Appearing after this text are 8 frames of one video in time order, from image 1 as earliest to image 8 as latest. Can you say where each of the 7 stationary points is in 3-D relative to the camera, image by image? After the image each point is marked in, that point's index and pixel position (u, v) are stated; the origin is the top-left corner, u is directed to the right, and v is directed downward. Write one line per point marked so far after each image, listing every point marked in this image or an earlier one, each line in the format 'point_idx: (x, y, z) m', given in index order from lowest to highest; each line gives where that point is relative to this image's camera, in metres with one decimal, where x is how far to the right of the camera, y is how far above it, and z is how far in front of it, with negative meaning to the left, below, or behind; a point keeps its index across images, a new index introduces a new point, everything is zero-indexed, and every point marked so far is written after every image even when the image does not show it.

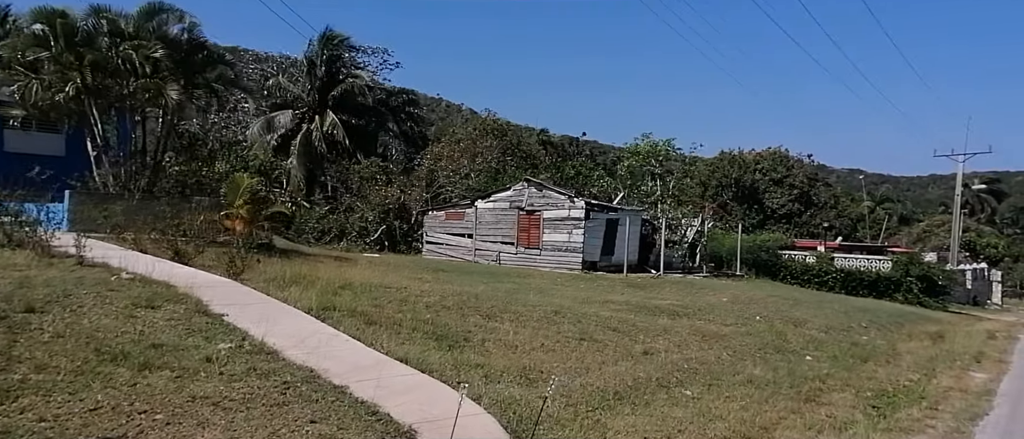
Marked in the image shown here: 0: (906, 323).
0: (+12.0, -3.1, +19.5) m
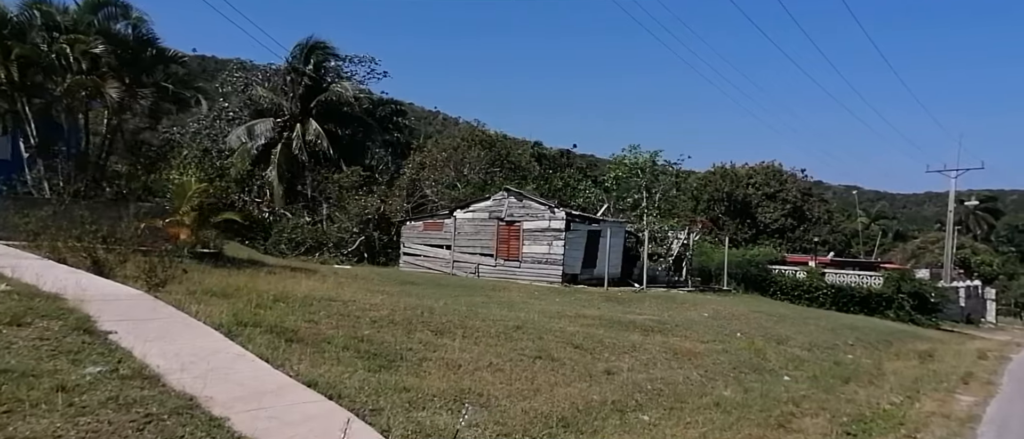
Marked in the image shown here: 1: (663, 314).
0: (+11.3, -3.5, +18.8) m
1: (+3.9, -2.5, +16.9) m
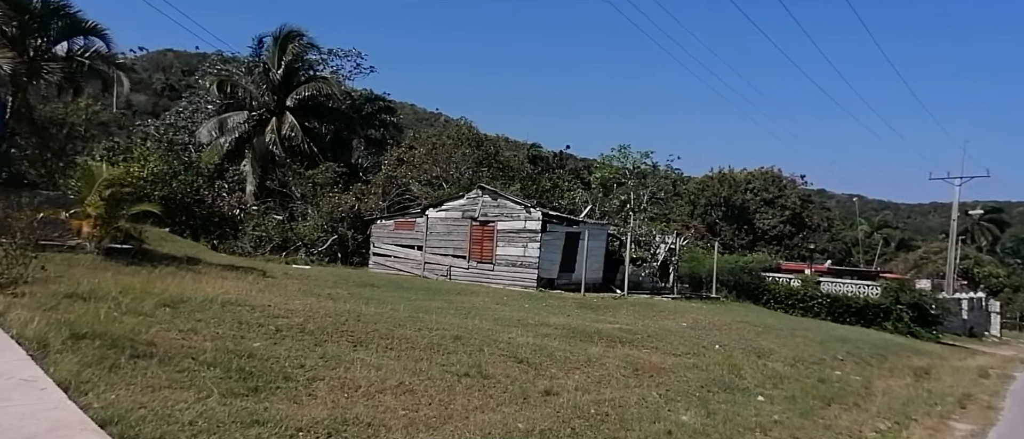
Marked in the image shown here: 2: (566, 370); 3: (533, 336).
0: (+10.4, -3.7, +17.6) m
1: (+3.0, -2.5, +15.7) m
2: (+0.8, -2.1, +9.0) m
3: (+0.4, -2.0, +11.1) m
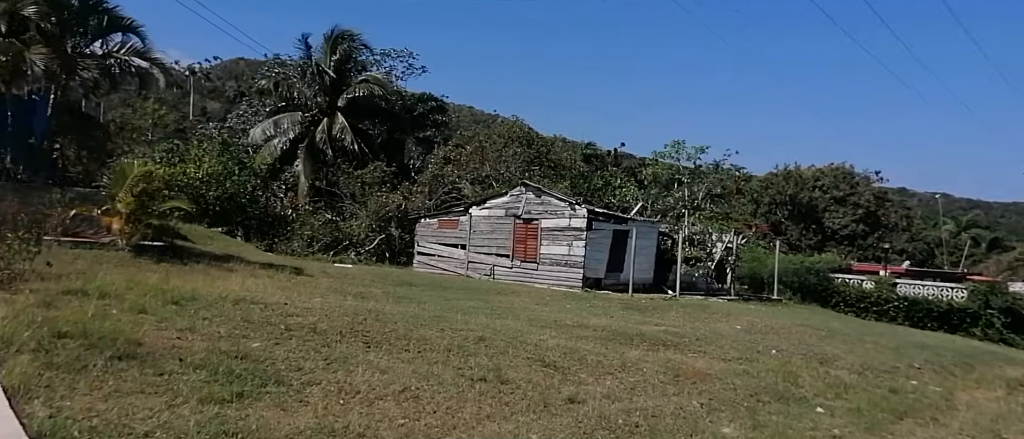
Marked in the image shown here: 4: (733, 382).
0: (+11.5, -3.6, +16.0) m
1: (+4.0, -2.4, +14.8) m
2: (+1.1, -2.0, +8.3) m
3: (+0.9, -1.9, +10.4) m
4: (+3.4, -2.5, +9.9) m
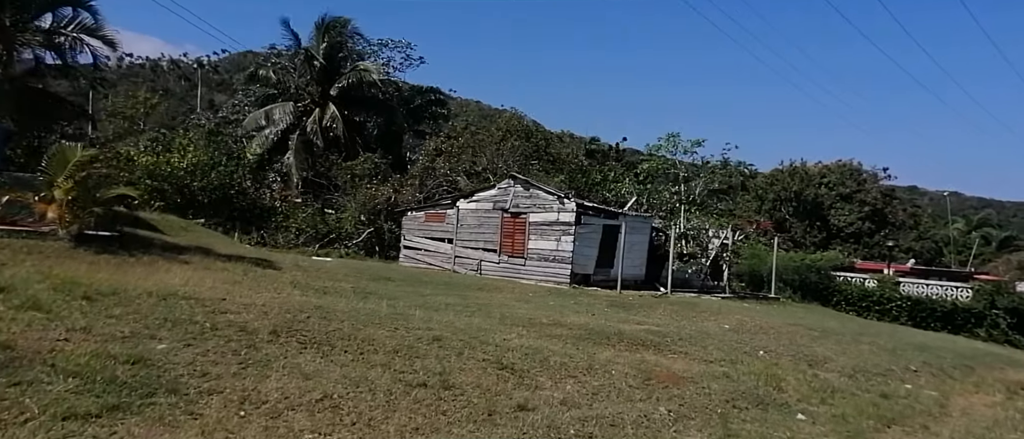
0: (+11.0, -3.5, +15.3) m
1: (+3.5, -2.3, +14.2) m
2: (+0.5, -1.9, +7.7) m
3: (+0.4, -1.8, +9.9) m
4: (+2.8, -2.4, +9.3) m
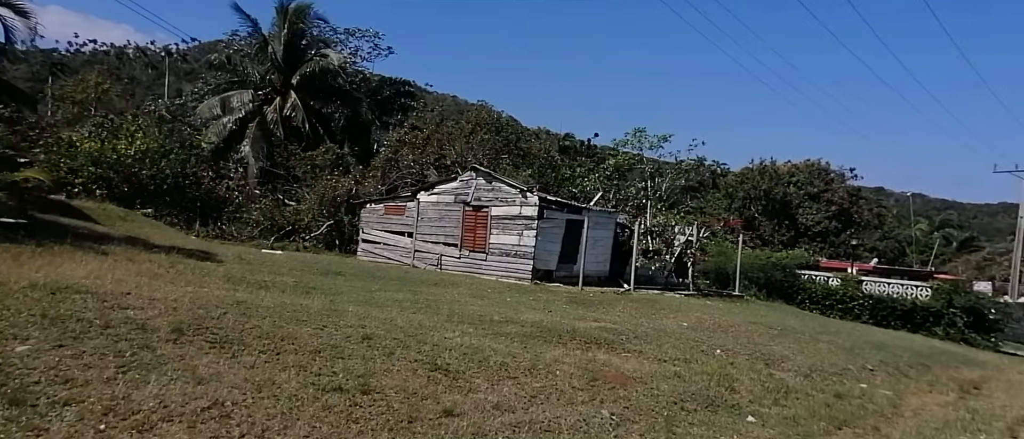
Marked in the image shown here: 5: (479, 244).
0: (+10.0, -3.5, +15.3) m
1: (+2.5, -2.2, +13.8) m
2: (-0.2, -1.8, +7.3) m
3: (-0.4, -1.7, +9.4) m
4: (+2.0, -2.3, +8.9) m
5: (-1.0, -0.7, +19.5) m
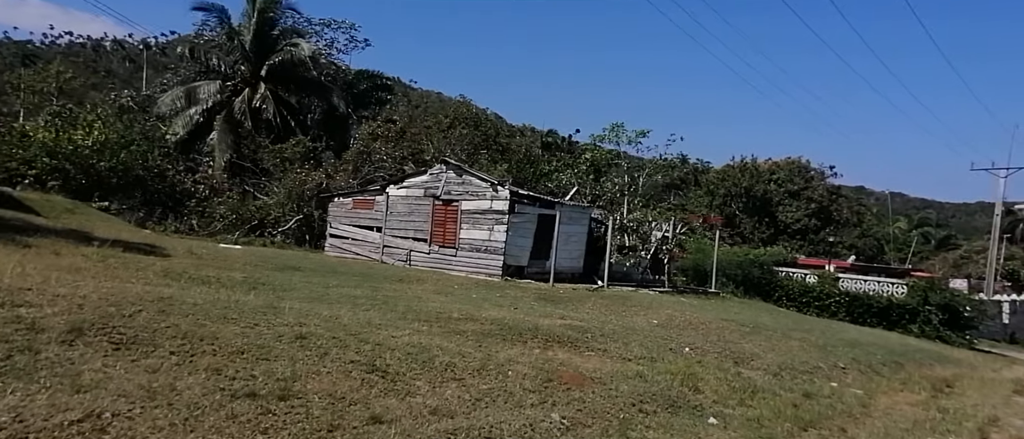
0: (+9.2, -3.4, +15.0) m
1: (+1.8, -2.1, +13.4) m
2: (-0.8, -1.7, +6.8) m
3: (-1.0, -1.6, +9.0) m
4: (+1.4, -2.2, +8.5) m
5: (-1.9, -0.6, +19.0) m
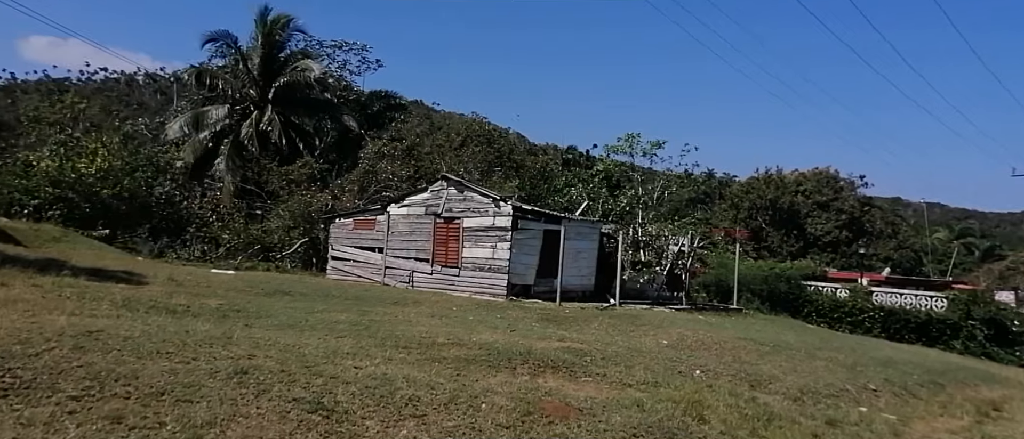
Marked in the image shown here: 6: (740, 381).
0: (+9.2, -3.5, +13.8) m
1: (+1.7, -2.3, +12.5) m
2: (-1.1, -1.9, +6.1) m
3: (-1.3, -1.8, +8.2) m
4: (+1.1, -2.4, +7.6) m
5: (-1.7, -1.1, +18.3) m
6: (+3.8, -2.7, +11.0) m
